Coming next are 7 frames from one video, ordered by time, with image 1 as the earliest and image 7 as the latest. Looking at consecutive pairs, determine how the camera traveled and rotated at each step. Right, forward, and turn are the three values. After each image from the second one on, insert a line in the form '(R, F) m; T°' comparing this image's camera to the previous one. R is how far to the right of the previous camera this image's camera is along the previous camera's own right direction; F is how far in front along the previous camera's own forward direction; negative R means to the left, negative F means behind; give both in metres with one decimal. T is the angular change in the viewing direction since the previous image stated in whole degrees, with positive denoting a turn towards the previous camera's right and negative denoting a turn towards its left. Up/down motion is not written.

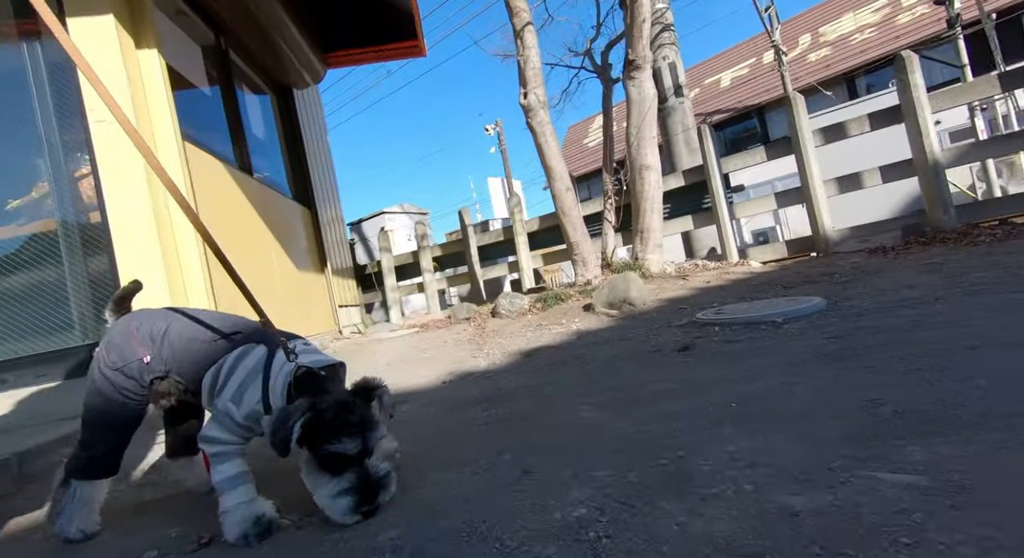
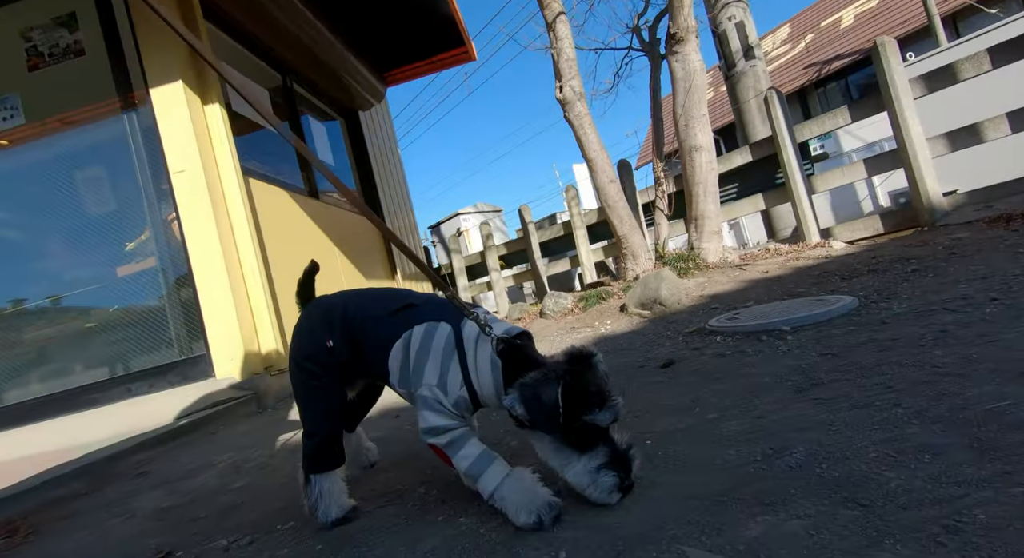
(+0.5, +0.1) m; -11°
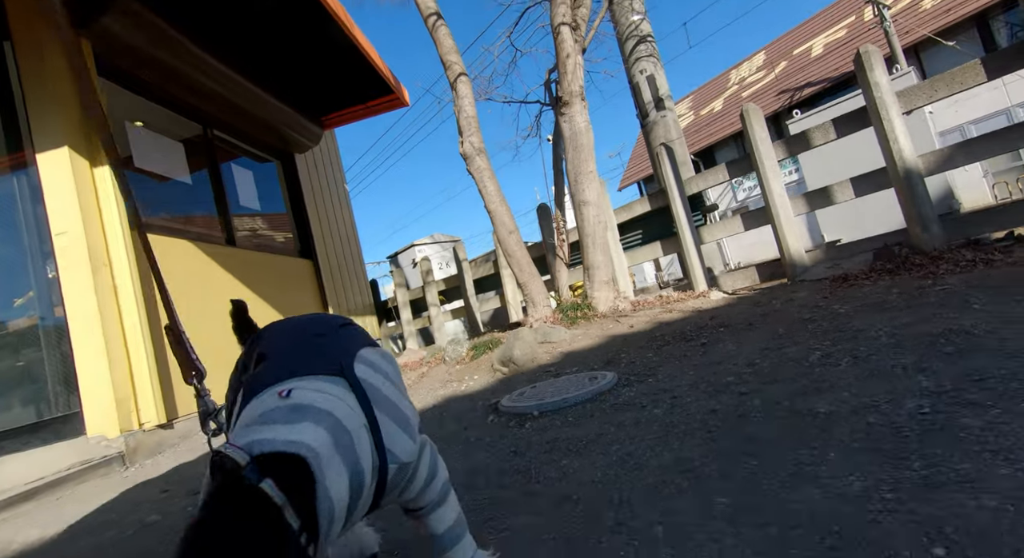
(+0.8, -0.2) m; +1°
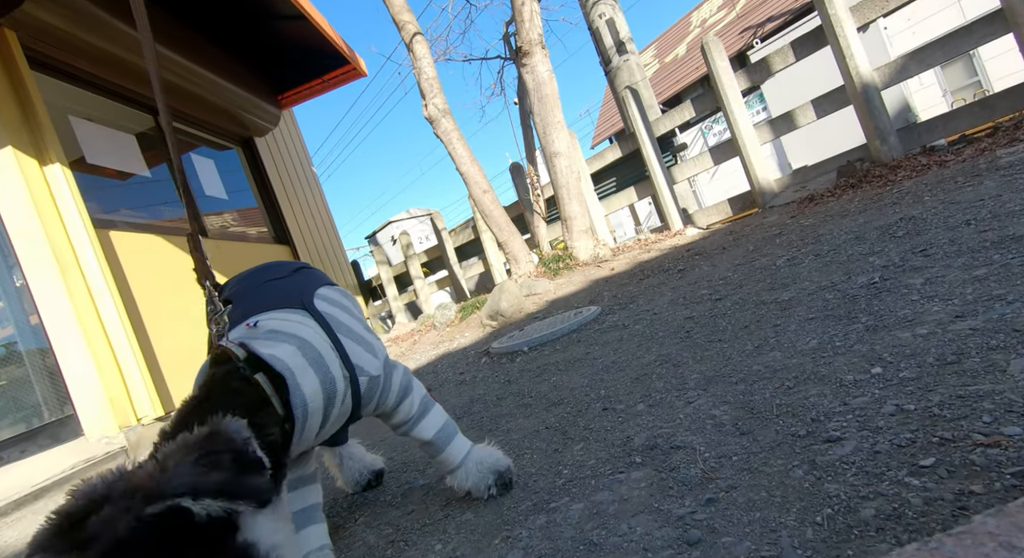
(0.0, -0.1) m; +2°
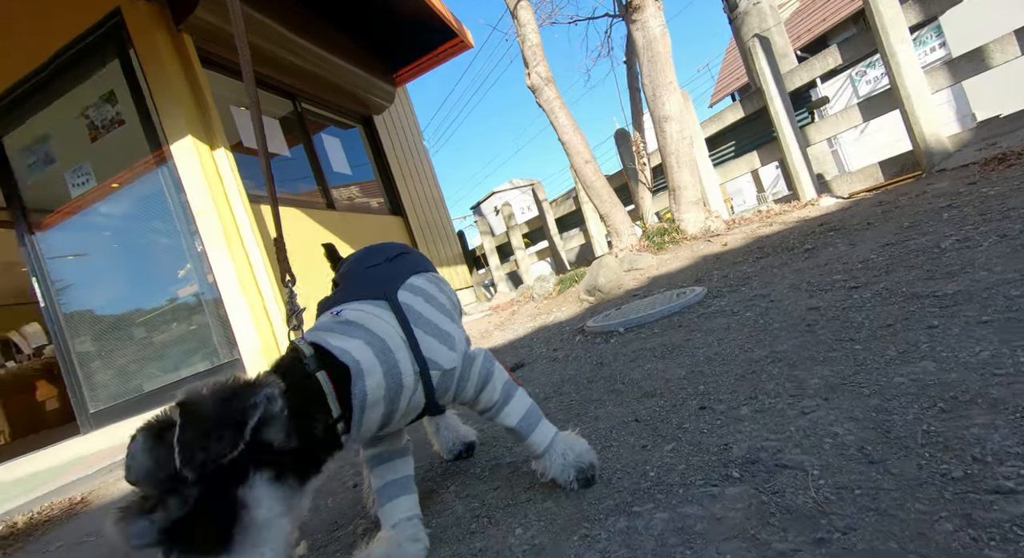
(0.0, +0.1) m; -11°
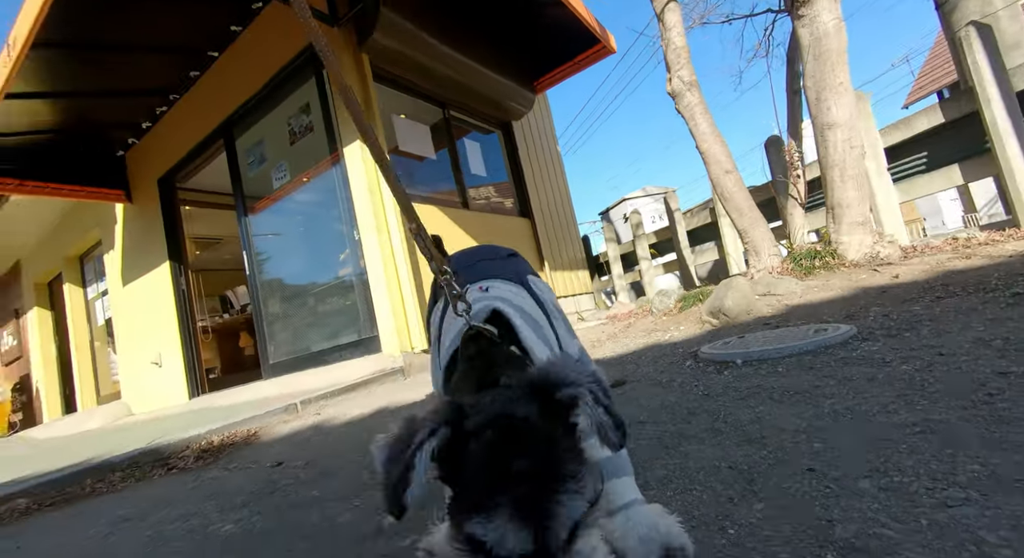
(+0.1, +0.1) m; -13°
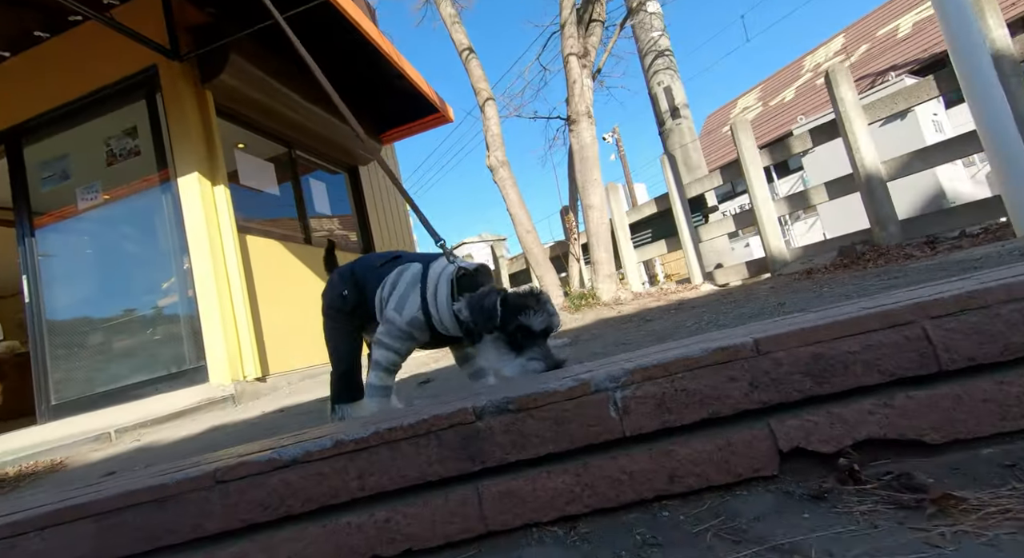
(-0.1, -0.9) m; +17°
